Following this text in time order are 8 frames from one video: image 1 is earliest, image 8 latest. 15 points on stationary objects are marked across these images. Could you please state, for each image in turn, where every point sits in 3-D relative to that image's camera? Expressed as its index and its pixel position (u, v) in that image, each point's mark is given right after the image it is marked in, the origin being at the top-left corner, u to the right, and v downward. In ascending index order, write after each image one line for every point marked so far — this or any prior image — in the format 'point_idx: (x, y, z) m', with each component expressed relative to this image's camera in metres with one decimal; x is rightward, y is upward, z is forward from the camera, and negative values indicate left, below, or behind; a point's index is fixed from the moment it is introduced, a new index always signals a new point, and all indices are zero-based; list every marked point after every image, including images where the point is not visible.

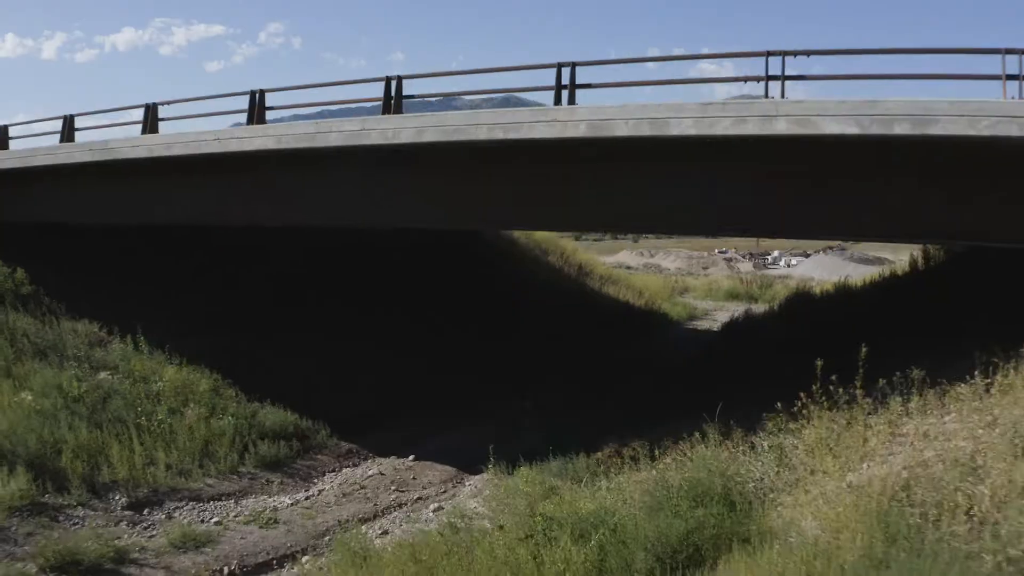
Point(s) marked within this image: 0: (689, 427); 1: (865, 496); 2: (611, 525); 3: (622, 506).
0: (+2.6, -2.1, +12.5) m
1: (+3.1, -1.8, +7.3) m
2: (+0.9, -2.1, +7.4) m
3: (+1.1, -2.1, +8.2) m
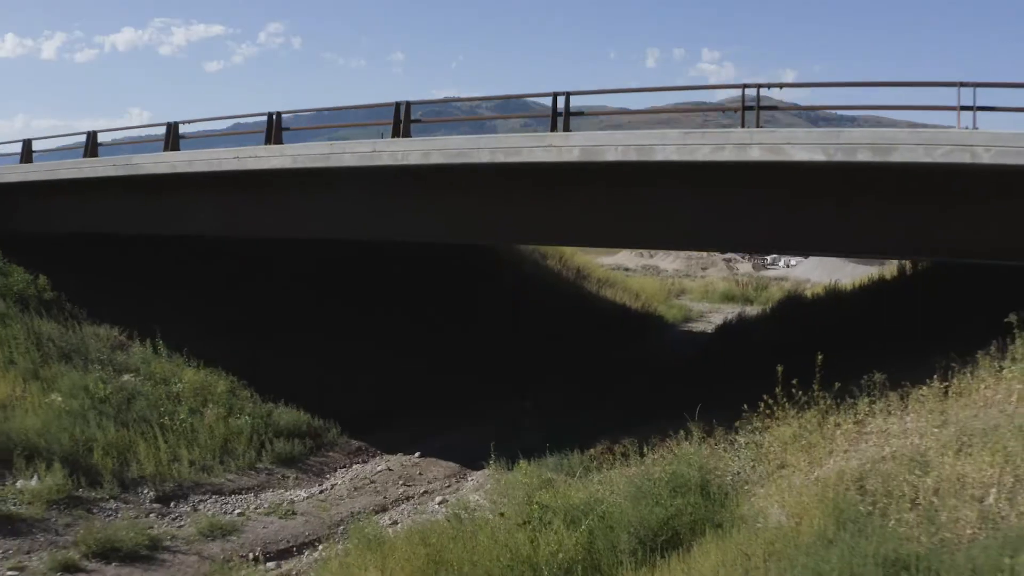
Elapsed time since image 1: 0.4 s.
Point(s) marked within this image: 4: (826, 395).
0: (+2.6, -2.2, +13.4) m
1: (+3.1, -1.9, +8.2) m
2: (+0.9, -2.2, +8.3) m
3: (+1.1, -2.3, +9.1) m
4: (+4.4, -1.6, +12.1) m
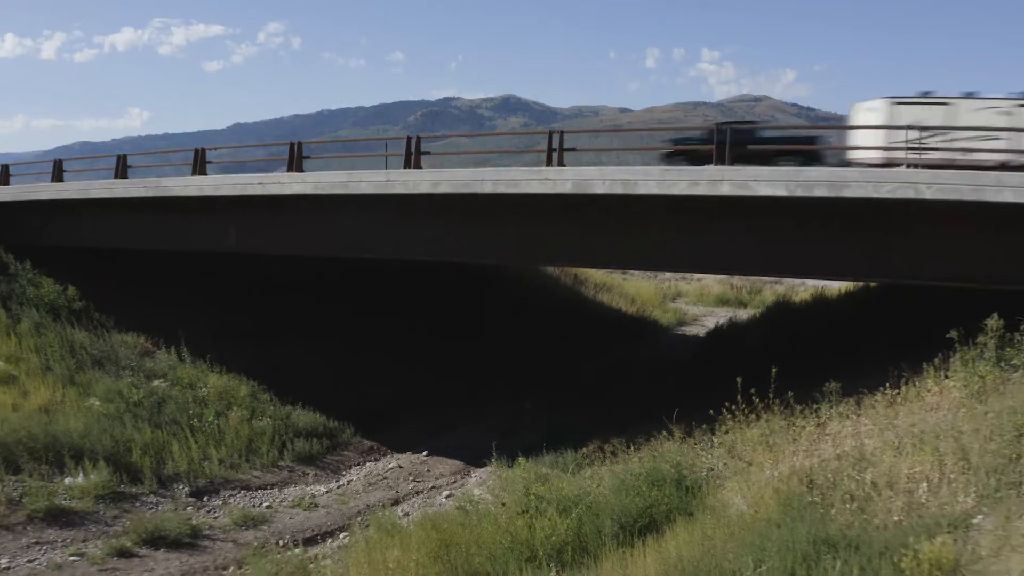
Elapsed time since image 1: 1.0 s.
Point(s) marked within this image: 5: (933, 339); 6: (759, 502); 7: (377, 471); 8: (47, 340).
0: (+2.6, -2.5, +14.8) m
1: (+3.1, -2.2, +9.5) m
2: (+0.9, -2.5, +9.6) m
3: (+1.1, -2.5, +10.4) m
4: (+4.4, -1.8, +13.4) m
5: (+7.4, -0.8, +14.7) m
6: (+2.6, -2.3, +8.9) m
7: (-2.5, -3.4, +15.6) m
8: (-10.0, -1.1, +17.8) m
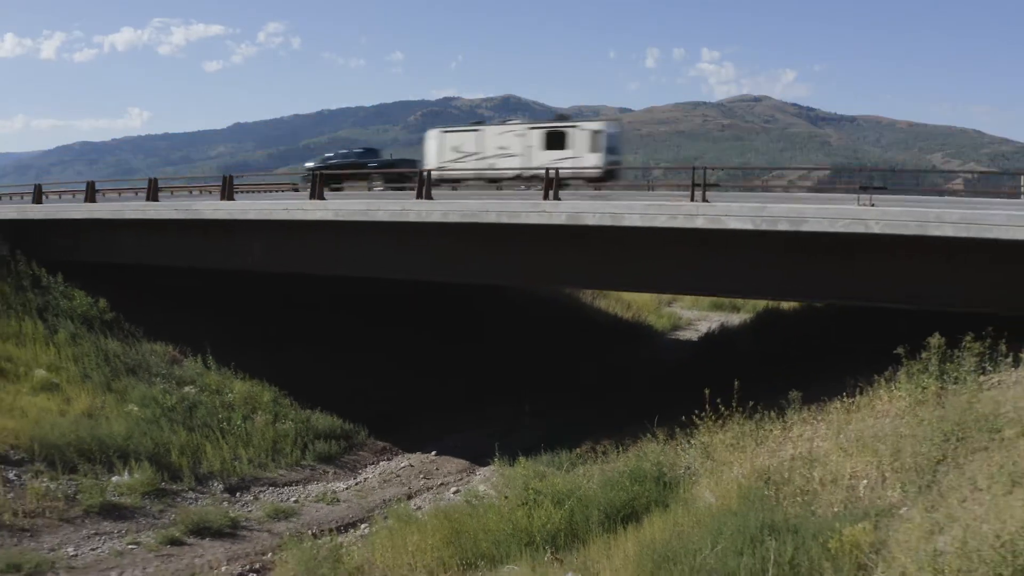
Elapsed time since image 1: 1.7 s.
0: (+2.6, -2.8, +16.3) m
1: (+3.1, -2.5, +11.0) m
2: (+0.9, -2.8, +11.2) m
3: (+1.1, -2.8, +12.0) m
4: (+4.4, -2.1, +14.9) m
5: (+7.4, -1.1, +16.2) m
6: (+2.7, -2.6, +10.5) m
7: (-2.5, -3.7, +17.1) m
8: (-10.0, -1.4, +19.4) m
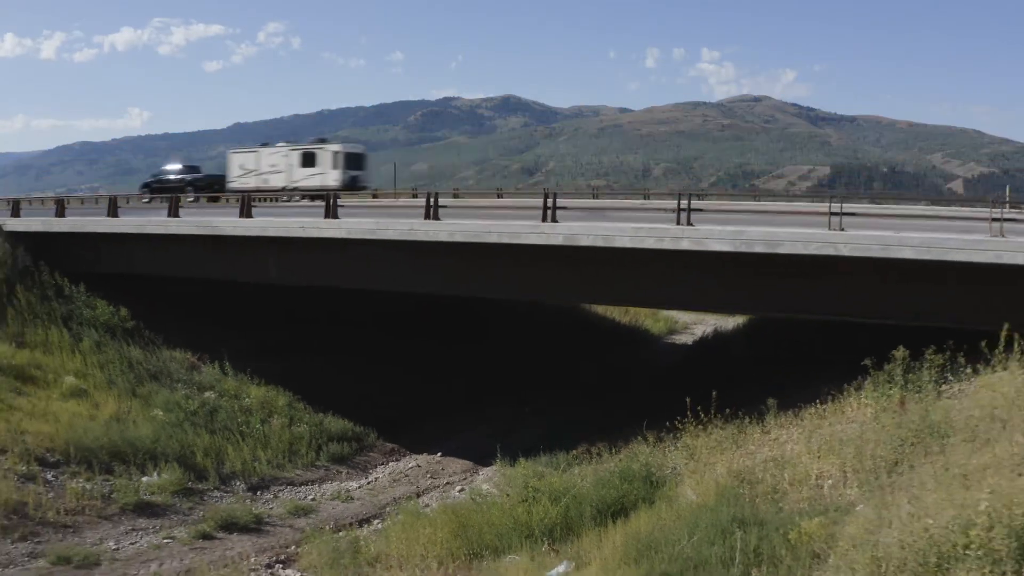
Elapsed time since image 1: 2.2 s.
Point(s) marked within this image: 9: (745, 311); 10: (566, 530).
0: (+2.6, -3.0, +17.5) m
1: (+3.1, -2.7, +12.2) m
2: (+0.9, -3.1, +12.4) m
3: (+1.1, -3.1, +13.1) m
4: (+4.4, -2.3, +16.1) m
5: (+7.4, -1.3, +17.4) m
6: (+2.7, -2.8, +11.6) m
7: (-2.5, -4.0, +18.3) m
8: (-10.0, -1.7, +20.5) m
9: (+4.2, -0.4, +15.1) m
10: (+0.7, -3.3, +11.5) m
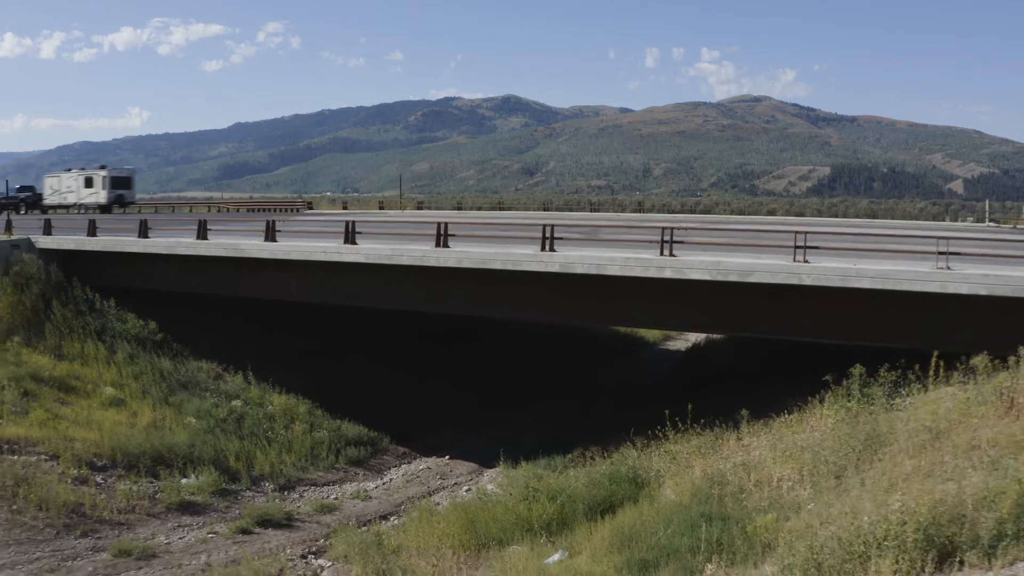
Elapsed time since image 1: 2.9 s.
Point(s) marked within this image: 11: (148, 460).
0: (+2.7, -3.4, +19.2) m
1: (+3.1, -3.1, +14.0) m
2: (+0.9, -3.5, +14.1) m
3: (+1.1, -3.5, +14.9) m
4: (+4.4, -2.8, +17.8) m
5: (+7.4, -1.7, +19.2) m
6: (+2.7, -3.2, +13.4) m
7: (-2.4, -4.4, +20.1) m
8: (-9.9, -2.1, +22.3) m
9: (+4.3, -0.8, +16.9) m
10: (+0.8, -3.8, +13.3) m
11: (-7.8, -3.7, +17.9) m
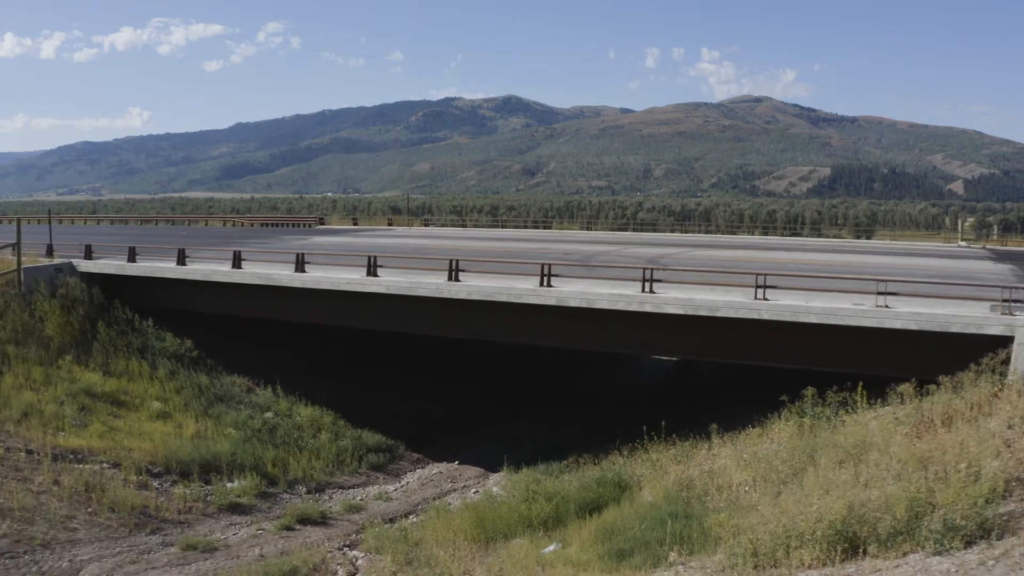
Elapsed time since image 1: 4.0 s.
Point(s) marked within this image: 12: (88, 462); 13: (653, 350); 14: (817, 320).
0: (+2.7, -4.1, +21.8) m
1: (+3.2, -3.8, +16.6) m
2: (+1.0, -4.2, +16.7) m
3: (+1.2, -4.2, +17.5) m
4: (+4.5, -3.4, +20.5) m
5: (+7.5, -2.4, +21.8) m
6: (+2.8, -3.9, +16.0) m
7: (-2.3, -5.1, +22.7) m
8: (-9.9, -2.8, +24.9) m
9: (+4.3, -1.5, +19.5) m
10: (+0.8, -4.5, +15.9) m
11: (-7.7, -4.4, +20.5) m
12: (-9.8, -4.0, +19.3) m
13: (+3.3, -1.5, +19.7) m
14: (+6.2, -0.6, +17.0) m
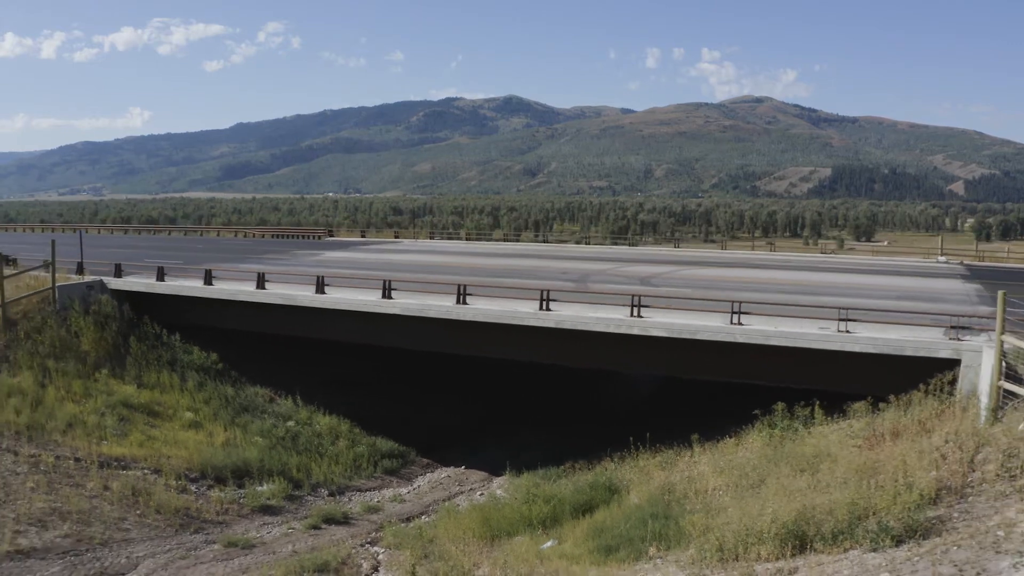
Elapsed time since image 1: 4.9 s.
0: (+2.8, -4.7, +24.0) m
1: (+3.2, -4.4, +18.7) m
2: (+1.1, -4.8, +18.9) m
3: (+1.3, -4.8, +19.7) m
4: (+4.6, -4.0, +22.6) m
5: (+7.6, -3.0, +23.9) m
6: (+2.8, -4.5, +18.2) m
7: (-2.3, -5.7, +24.8) m
8: (-9.8, -3.4, +27.1) m
9: (+4.4, -2.1, +21.6) m
10: (+0.9, -5.1, +18.1) m
11: (-7.7, -5.0, +22.6) m
12: (-9.8, -4.6, +21.5) m
13: (+3.4, -2.1, +21.9) m
14: (+6.2, -1.2, +19.2) m
